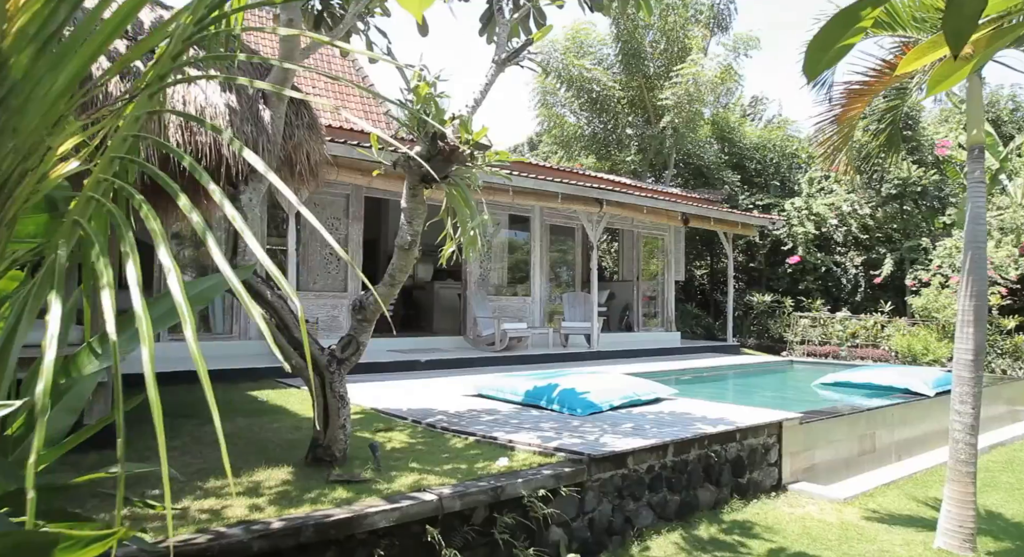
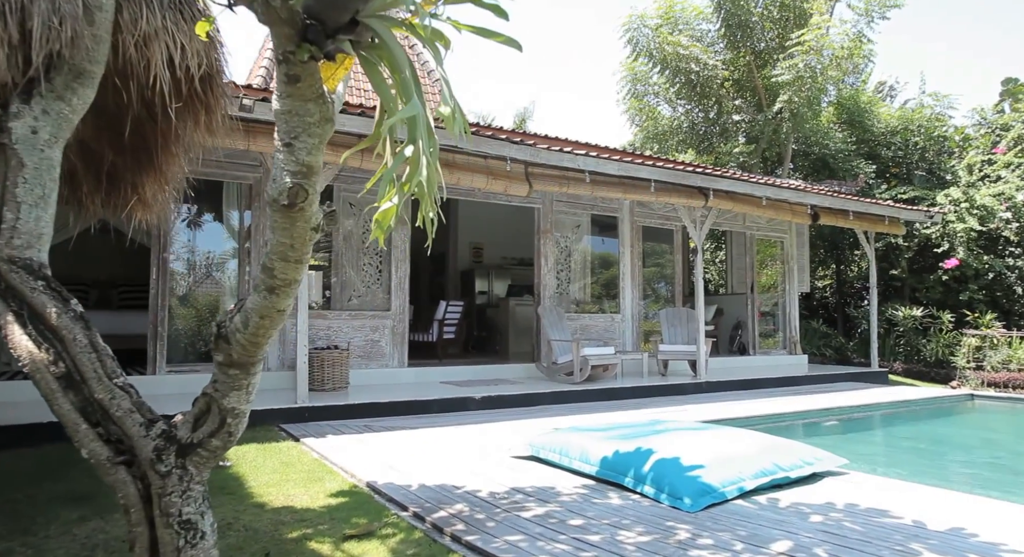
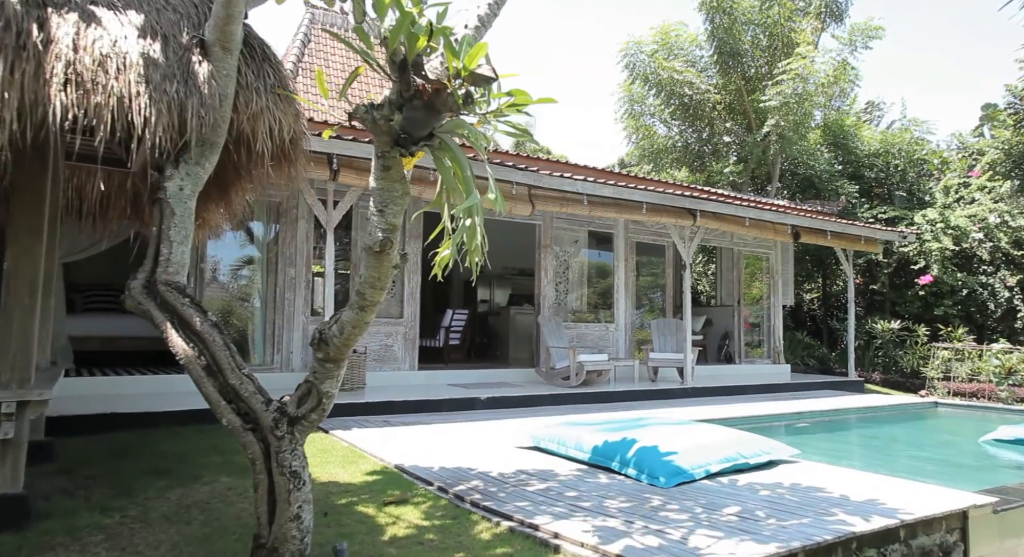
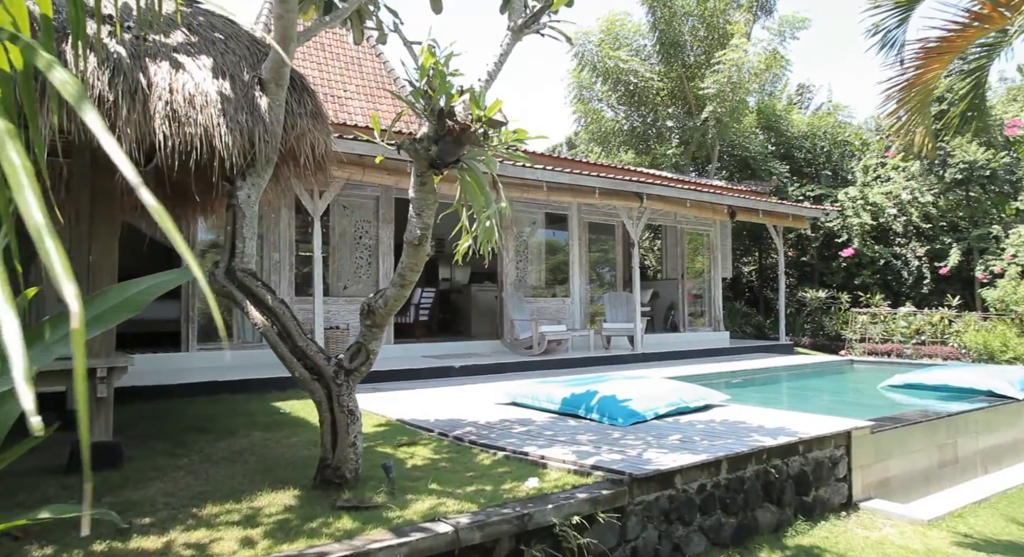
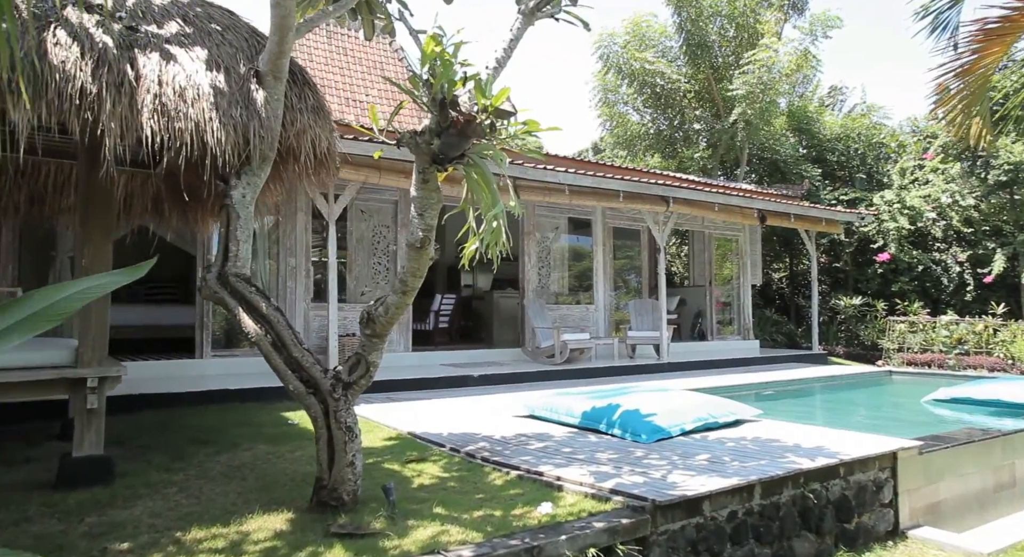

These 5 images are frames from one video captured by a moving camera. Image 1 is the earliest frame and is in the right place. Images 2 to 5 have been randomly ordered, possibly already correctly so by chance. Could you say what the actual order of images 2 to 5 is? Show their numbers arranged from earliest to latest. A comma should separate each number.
4, 5, 3, 2
